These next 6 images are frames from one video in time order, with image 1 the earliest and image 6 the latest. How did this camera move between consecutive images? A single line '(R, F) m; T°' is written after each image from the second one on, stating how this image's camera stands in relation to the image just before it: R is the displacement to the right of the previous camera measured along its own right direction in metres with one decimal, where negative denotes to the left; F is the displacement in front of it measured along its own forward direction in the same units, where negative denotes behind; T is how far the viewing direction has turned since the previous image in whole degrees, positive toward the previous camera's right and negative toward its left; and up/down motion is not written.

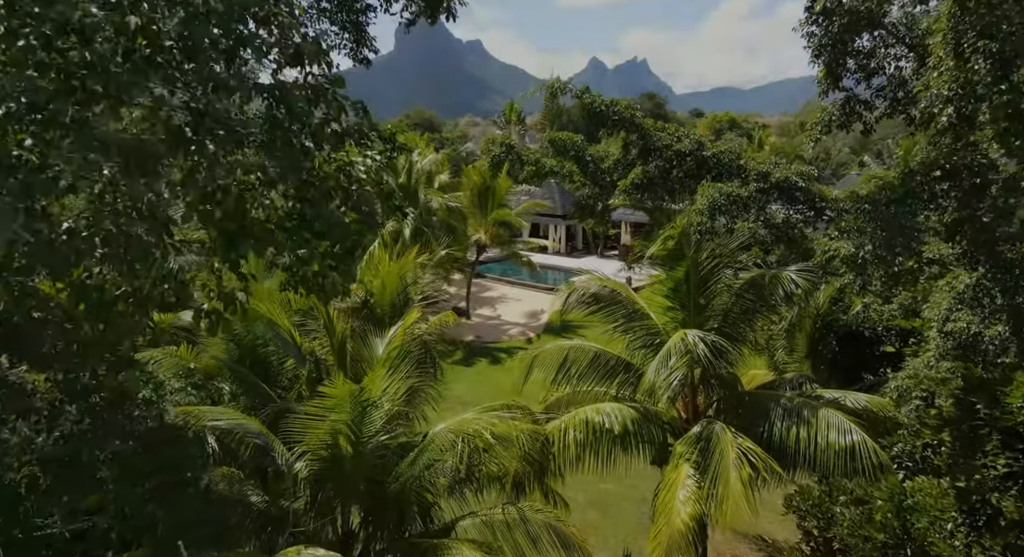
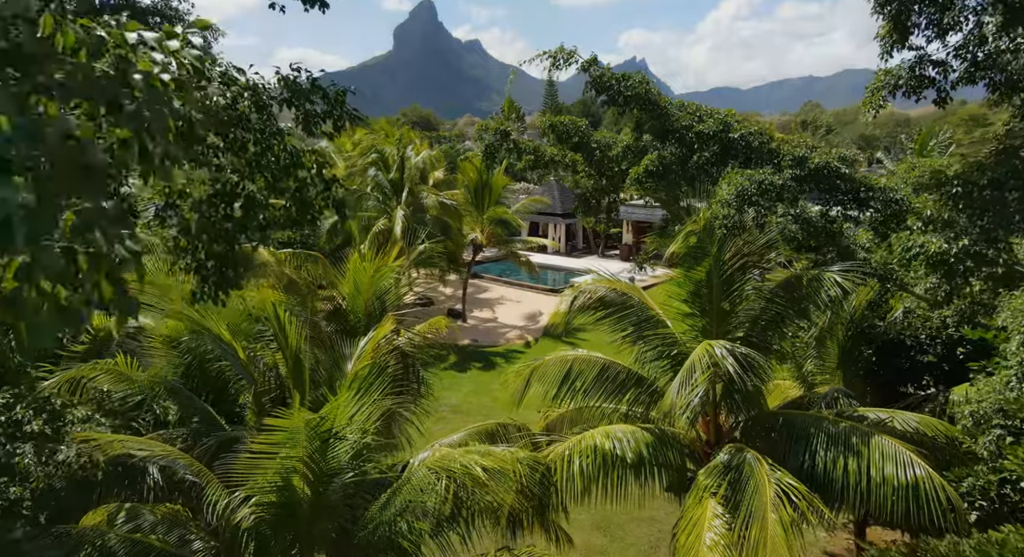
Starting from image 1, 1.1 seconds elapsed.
(0.0, +1.2) m; 0°
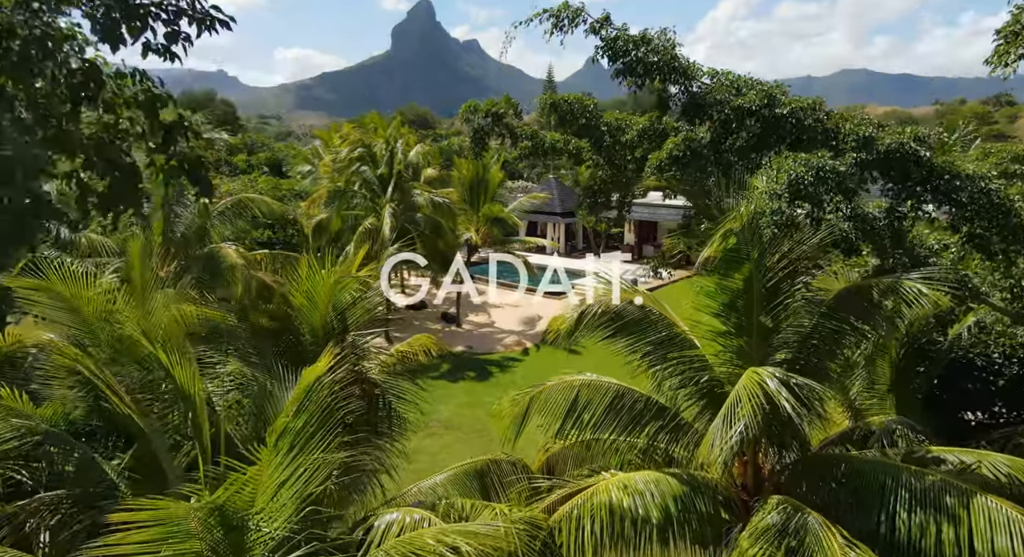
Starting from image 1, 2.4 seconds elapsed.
(0.0, +1.5) m; 0°
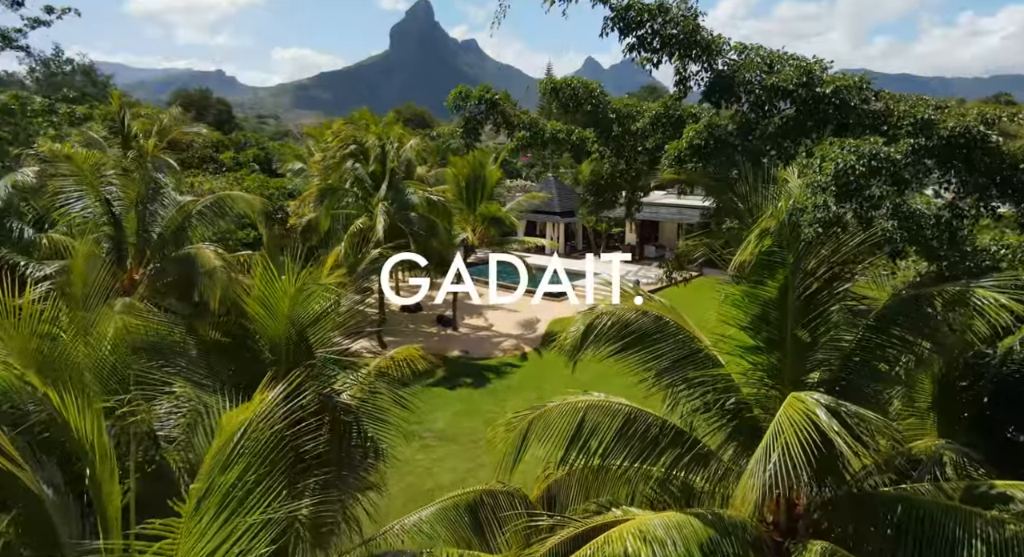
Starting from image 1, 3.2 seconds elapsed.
(0.0, +0.9) m; 0°
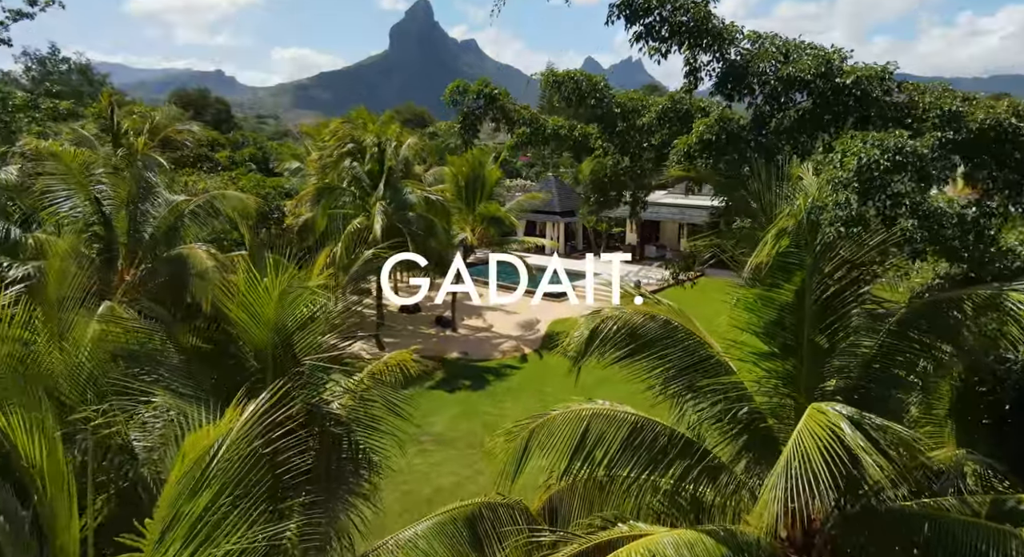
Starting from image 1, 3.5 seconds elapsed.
(0.0, +0.3) m; 0°
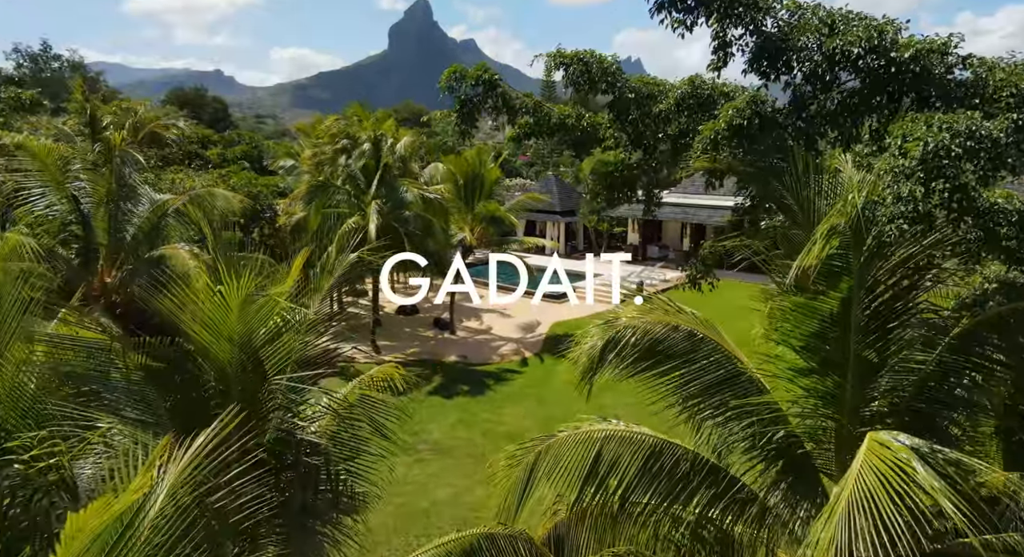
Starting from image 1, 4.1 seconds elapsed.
(0.0, +0.7) m; 0°
